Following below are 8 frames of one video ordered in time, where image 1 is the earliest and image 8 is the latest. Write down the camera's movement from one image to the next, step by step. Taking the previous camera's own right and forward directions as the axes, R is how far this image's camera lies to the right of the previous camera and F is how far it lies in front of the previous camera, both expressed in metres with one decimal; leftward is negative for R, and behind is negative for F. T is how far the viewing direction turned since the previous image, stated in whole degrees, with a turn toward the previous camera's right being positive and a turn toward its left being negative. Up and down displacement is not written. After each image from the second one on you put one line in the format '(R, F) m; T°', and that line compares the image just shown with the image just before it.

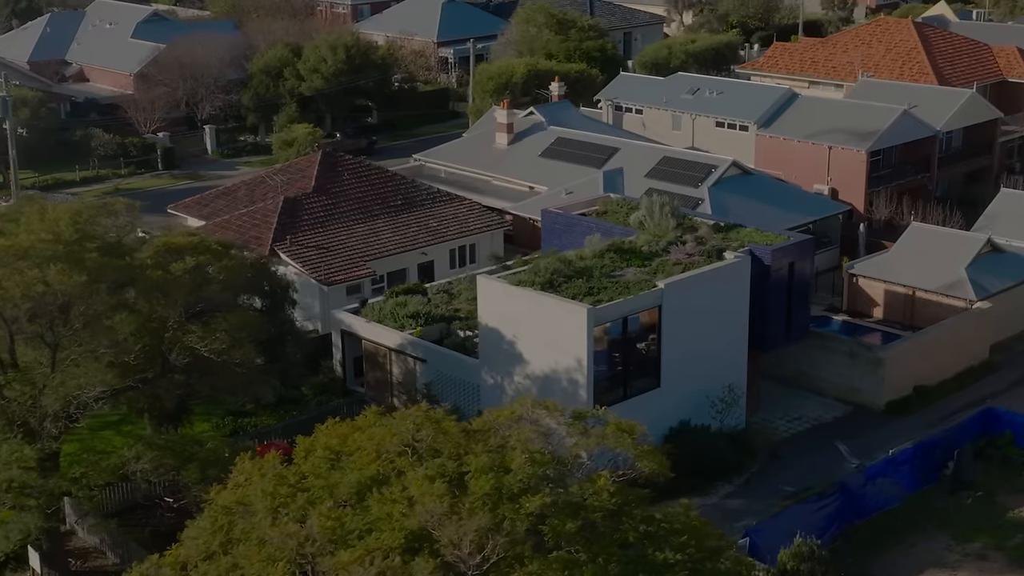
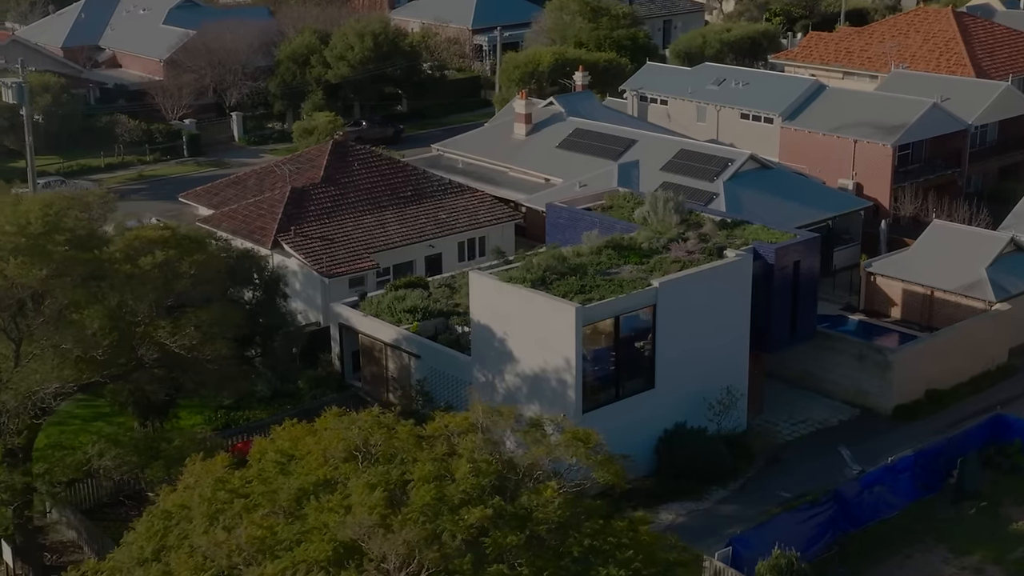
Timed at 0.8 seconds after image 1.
(+1.2, +0.6) m; -2°
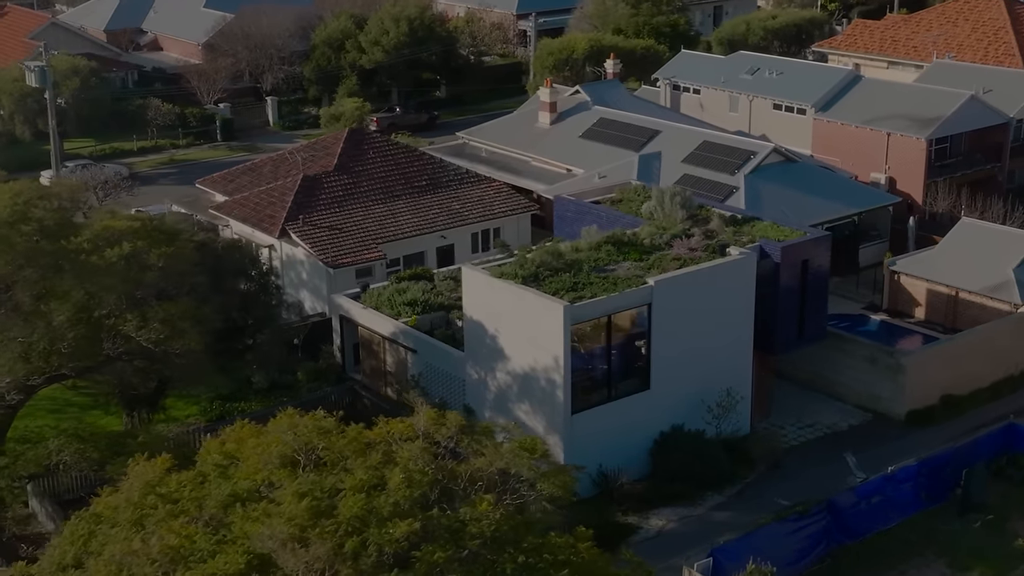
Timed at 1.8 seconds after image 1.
(+1.4, +0.7) m; -3°
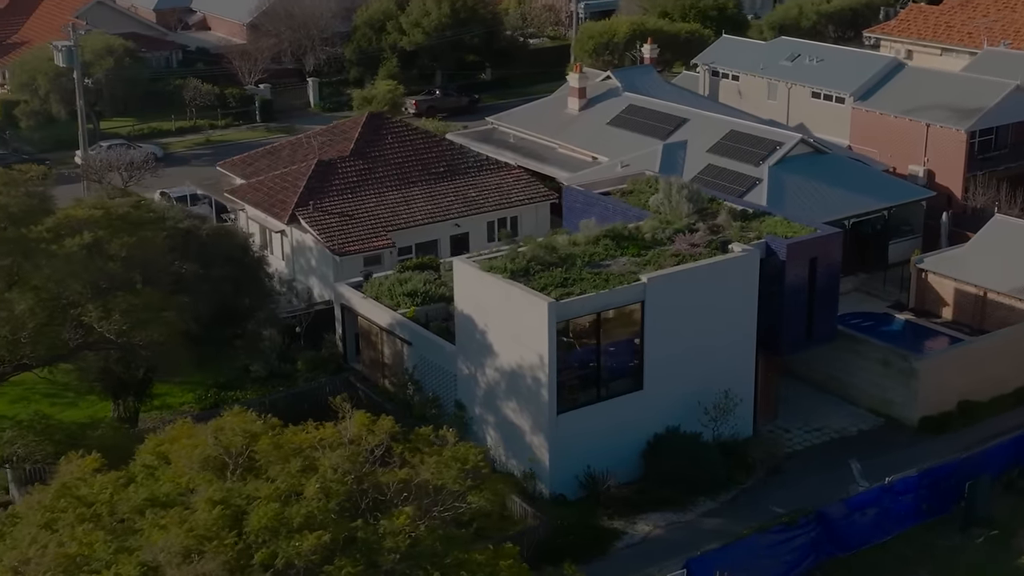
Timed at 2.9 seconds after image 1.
(+1.6, +0.7) m; -3°
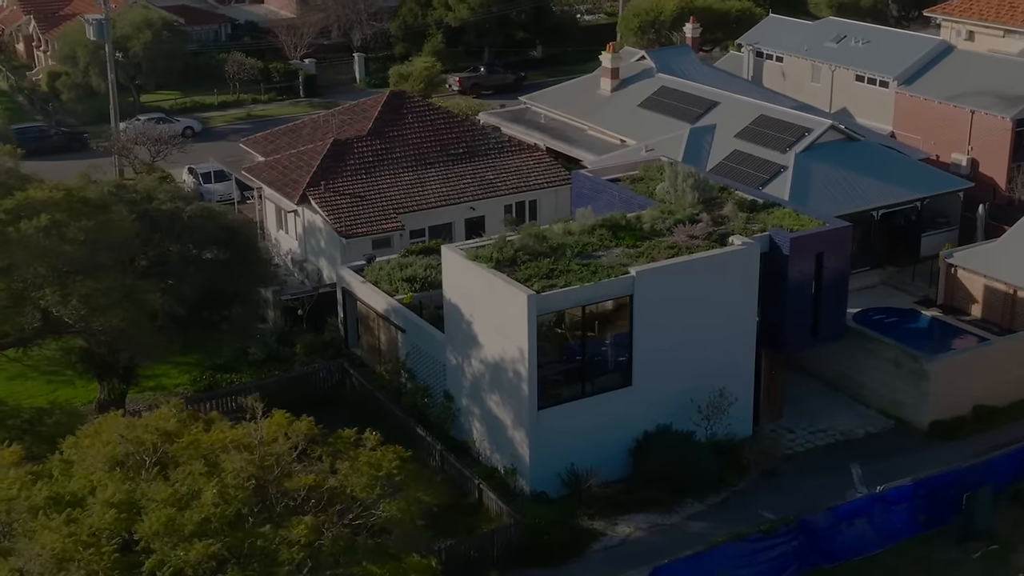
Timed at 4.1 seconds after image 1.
(+1.7, +0.8) m; -4°
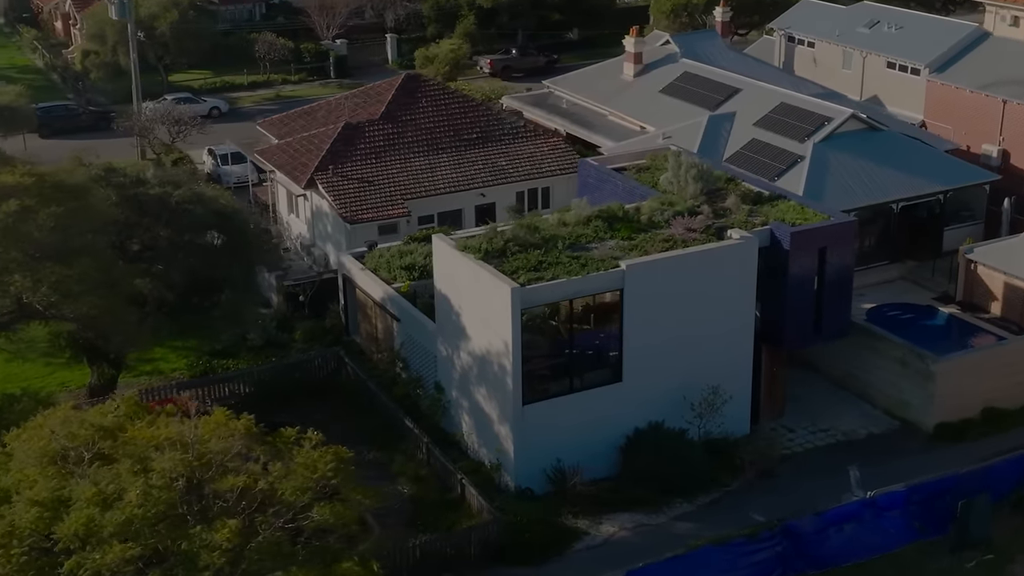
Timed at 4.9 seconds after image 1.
(+1.2, +0.5) m; -2°
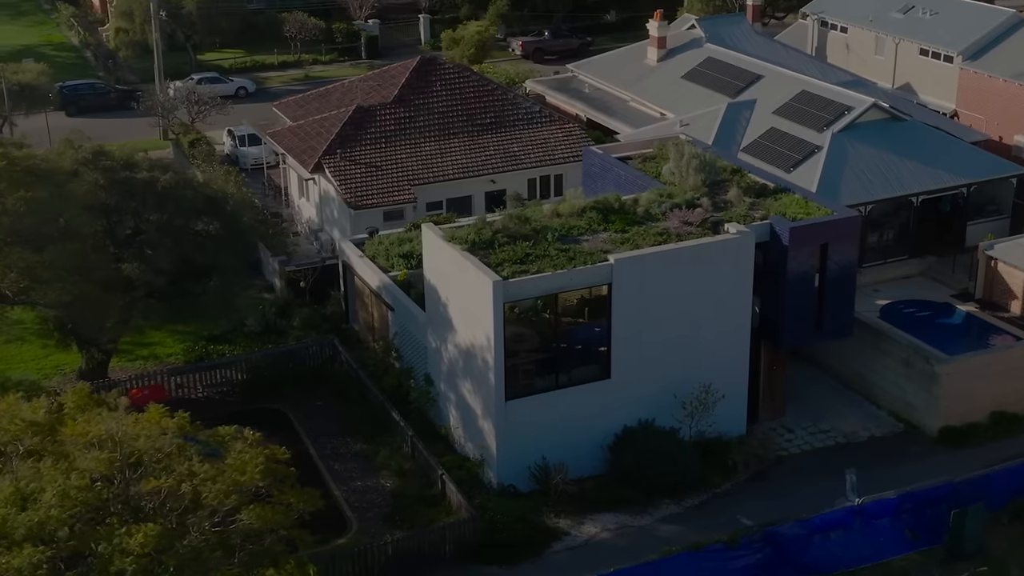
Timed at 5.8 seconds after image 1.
(+1.2, +0.5) m; -2°
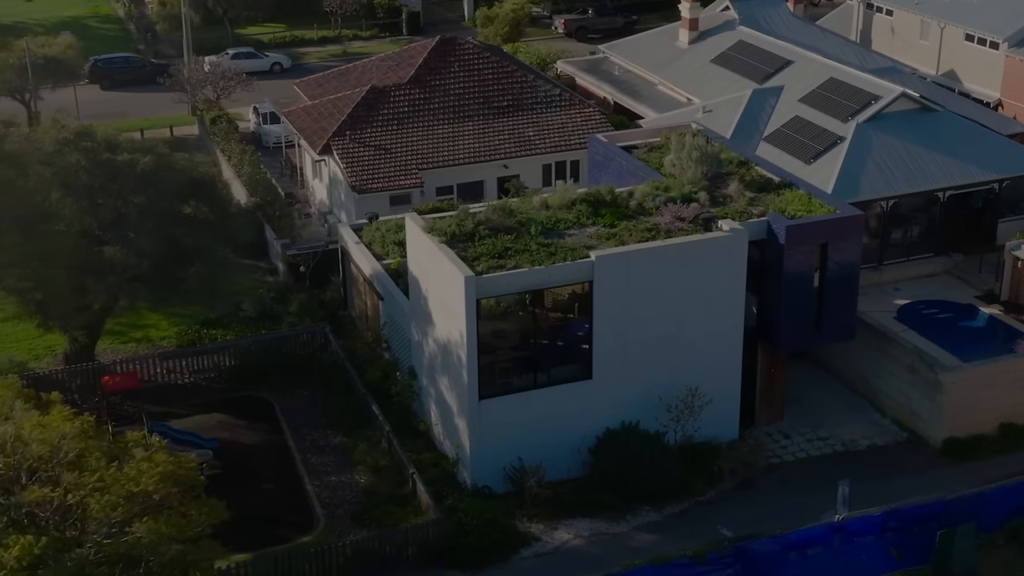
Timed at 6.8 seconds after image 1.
(+1.6, +0.8) m; -3°
